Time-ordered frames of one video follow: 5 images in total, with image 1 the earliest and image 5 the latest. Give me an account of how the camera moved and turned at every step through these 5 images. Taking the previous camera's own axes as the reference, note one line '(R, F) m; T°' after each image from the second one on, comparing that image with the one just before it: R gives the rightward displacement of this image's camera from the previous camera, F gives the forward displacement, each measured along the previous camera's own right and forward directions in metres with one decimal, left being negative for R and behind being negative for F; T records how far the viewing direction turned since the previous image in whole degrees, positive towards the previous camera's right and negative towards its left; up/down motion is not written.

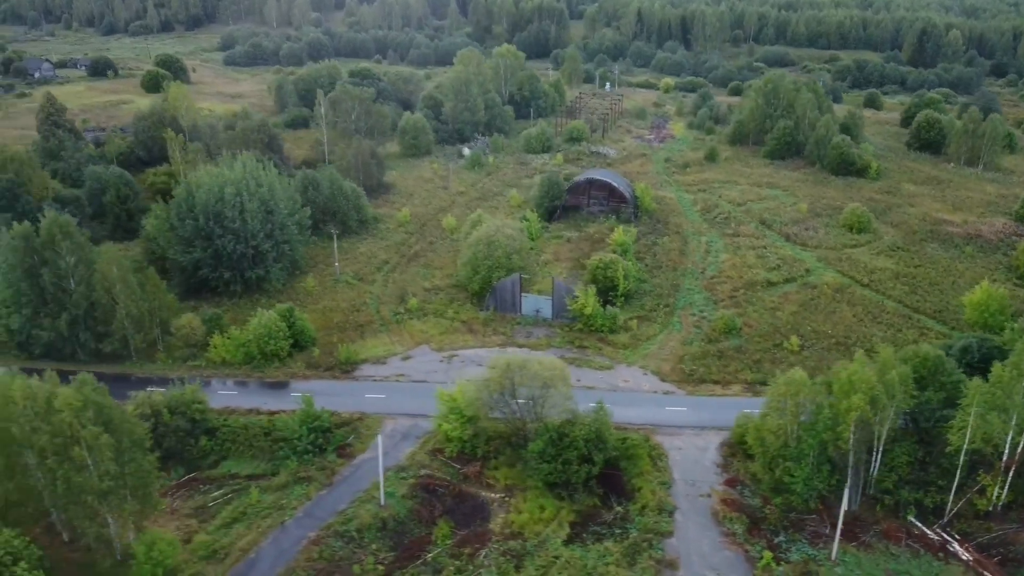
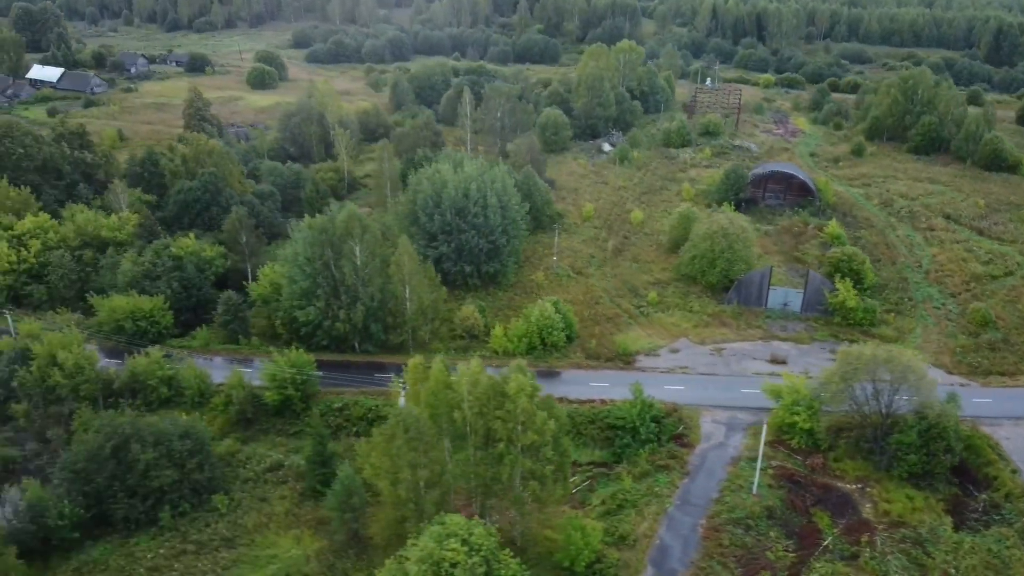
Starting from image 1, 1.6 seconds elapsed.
(-12.7, +0.3) m; +1°
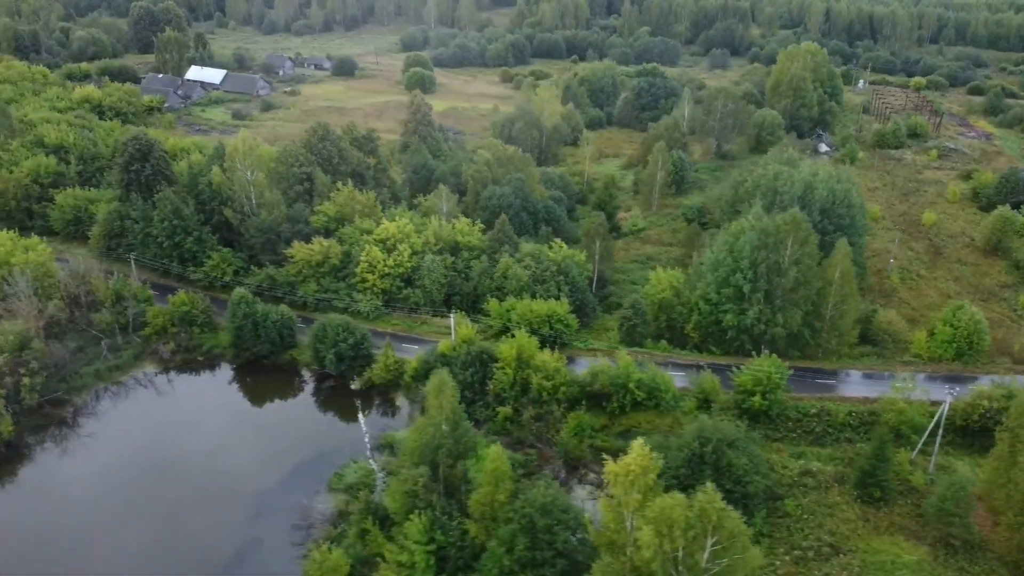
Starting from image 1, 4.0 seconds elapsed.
(-18.9, +0.3) m; +1°
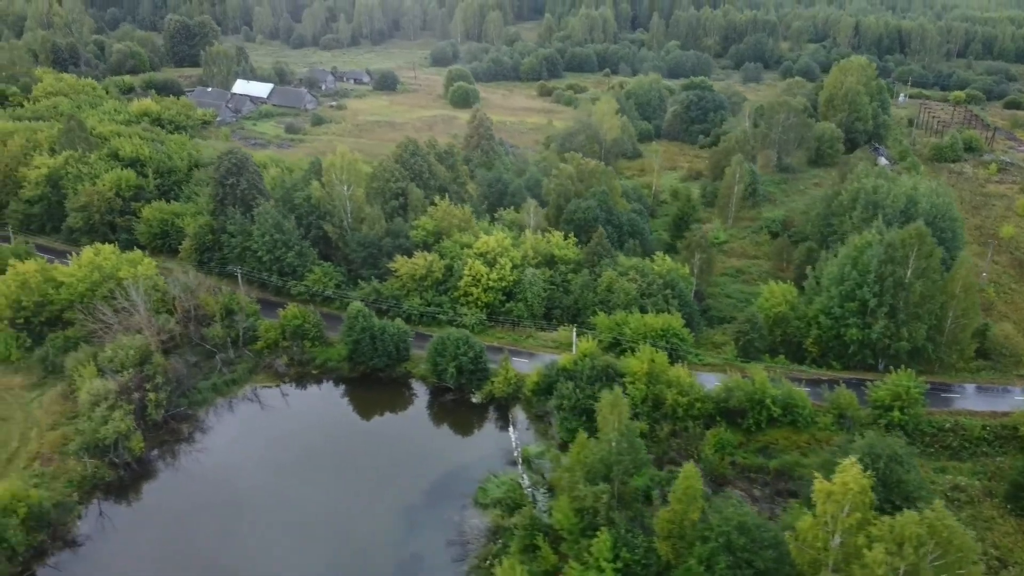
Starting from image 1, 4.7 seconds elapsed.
(-5.2, 0.0) m; 0°
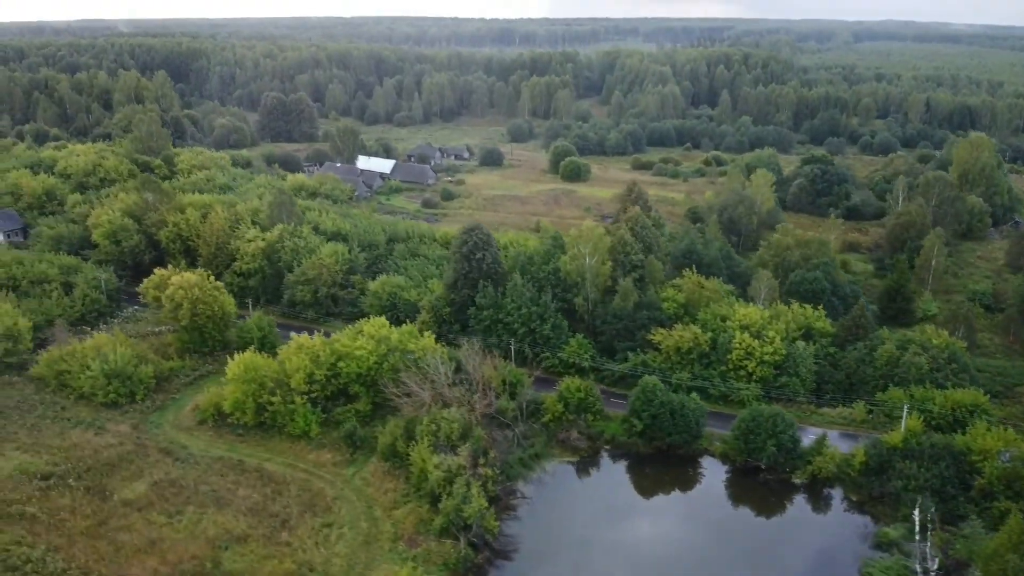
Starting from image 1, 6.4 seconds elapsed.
(-13.6, 0.0) m; +1°
